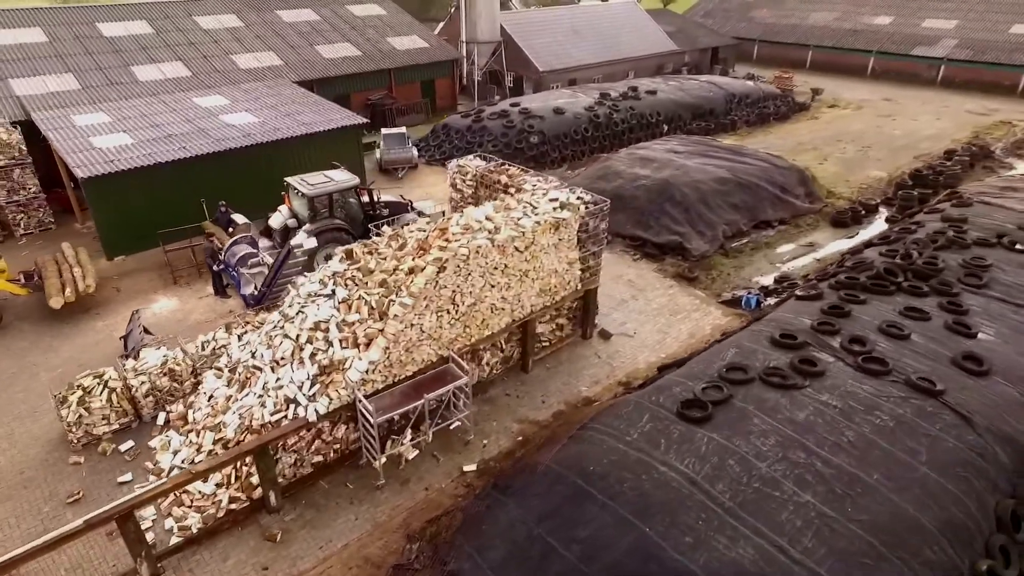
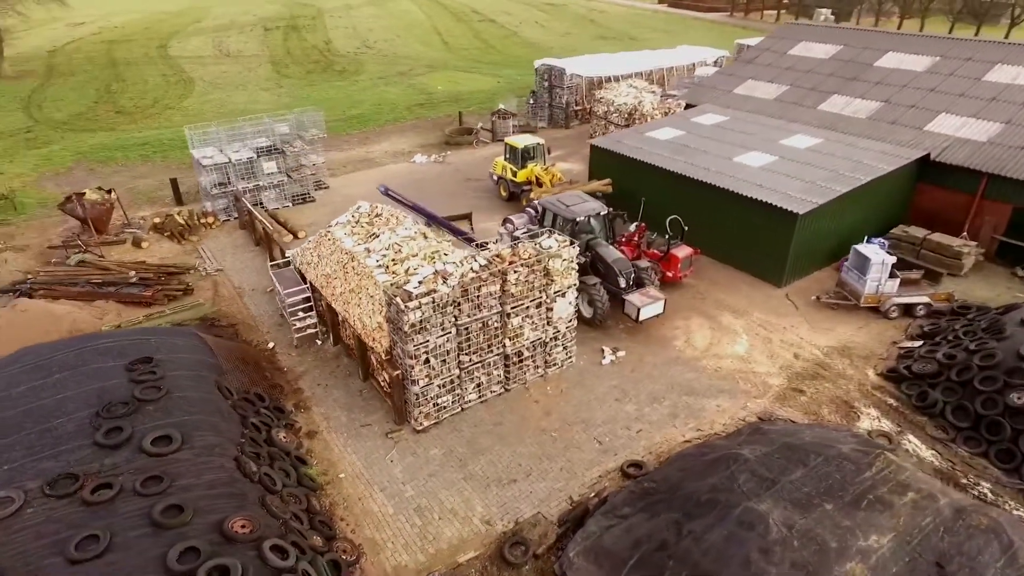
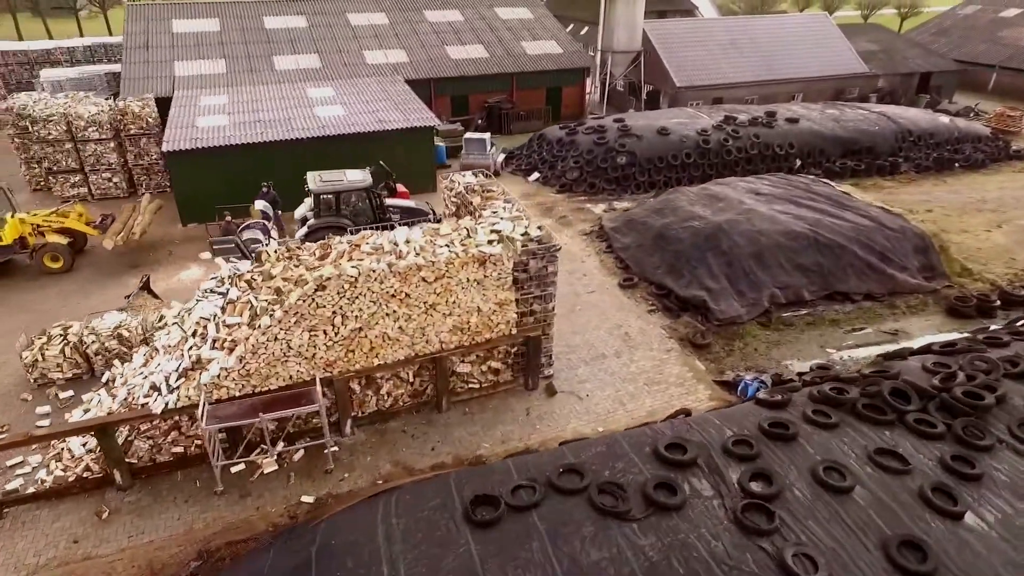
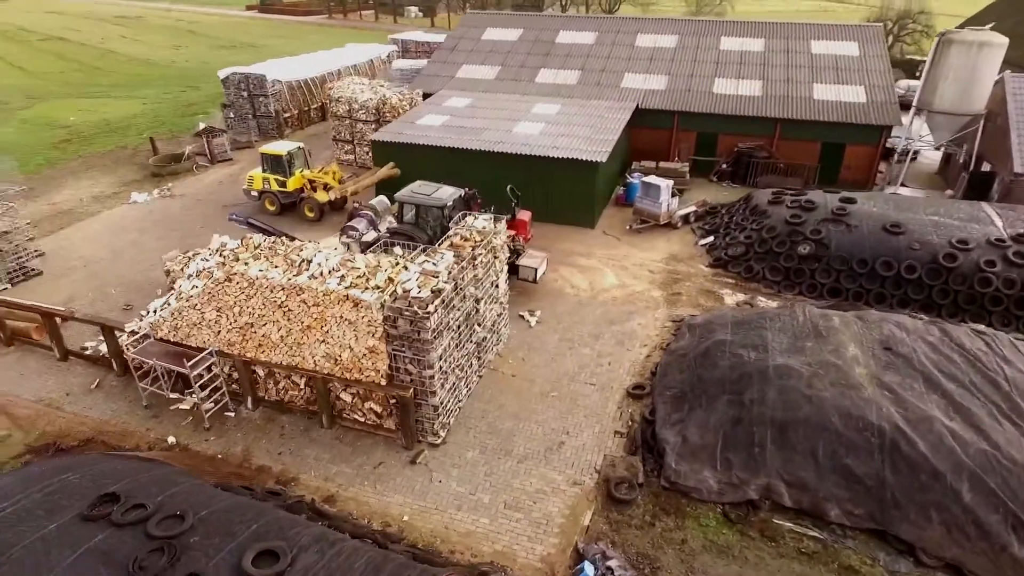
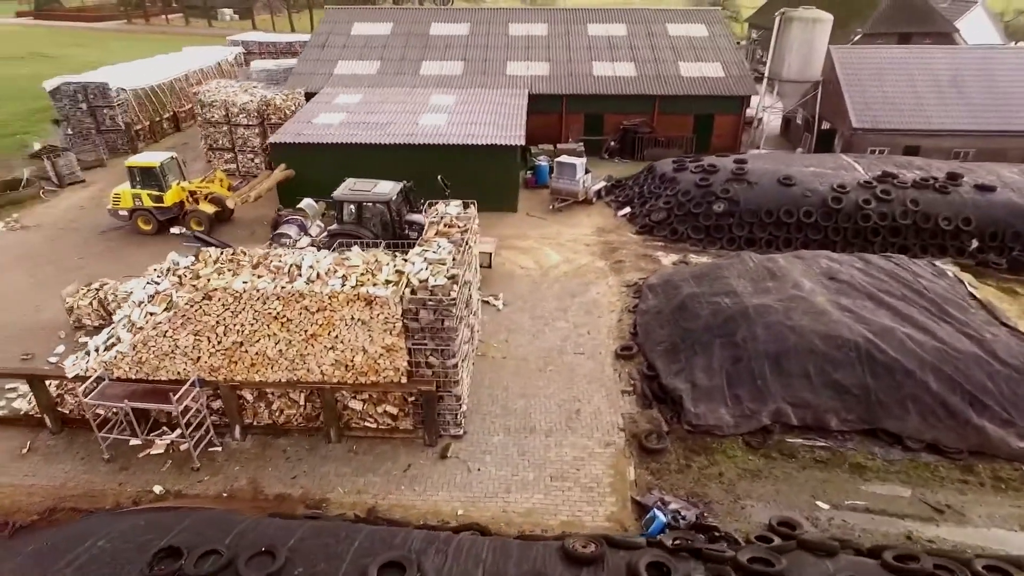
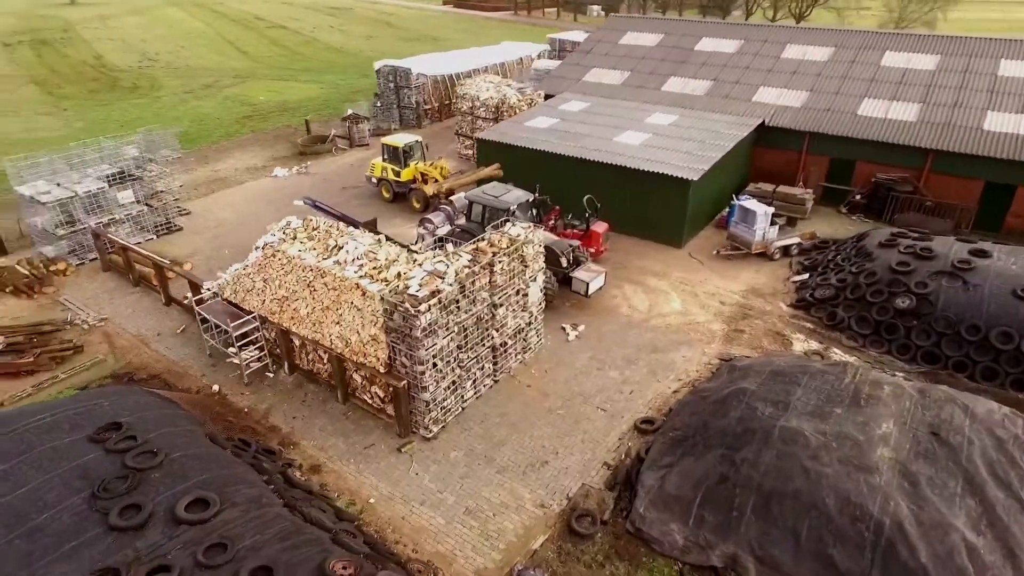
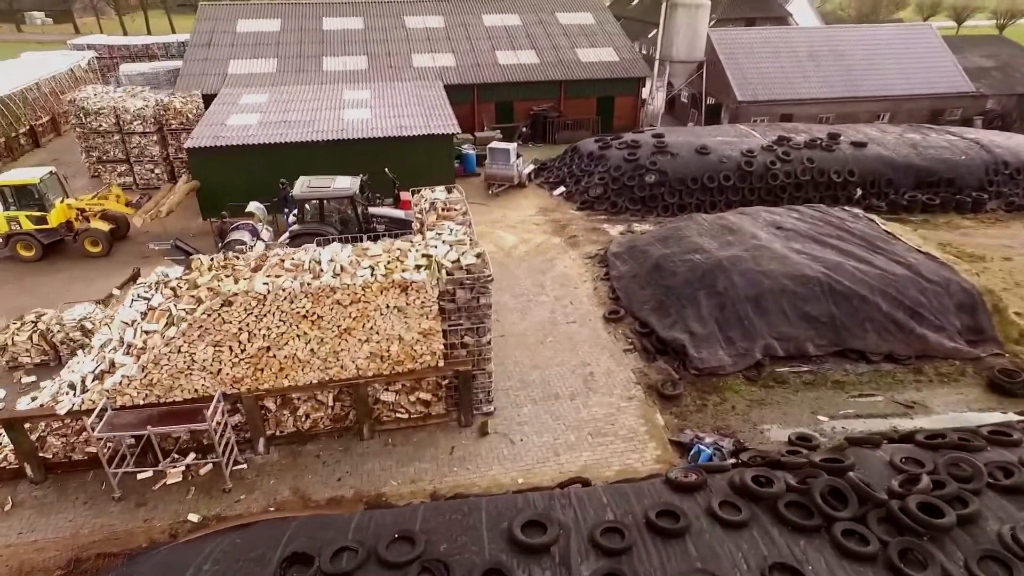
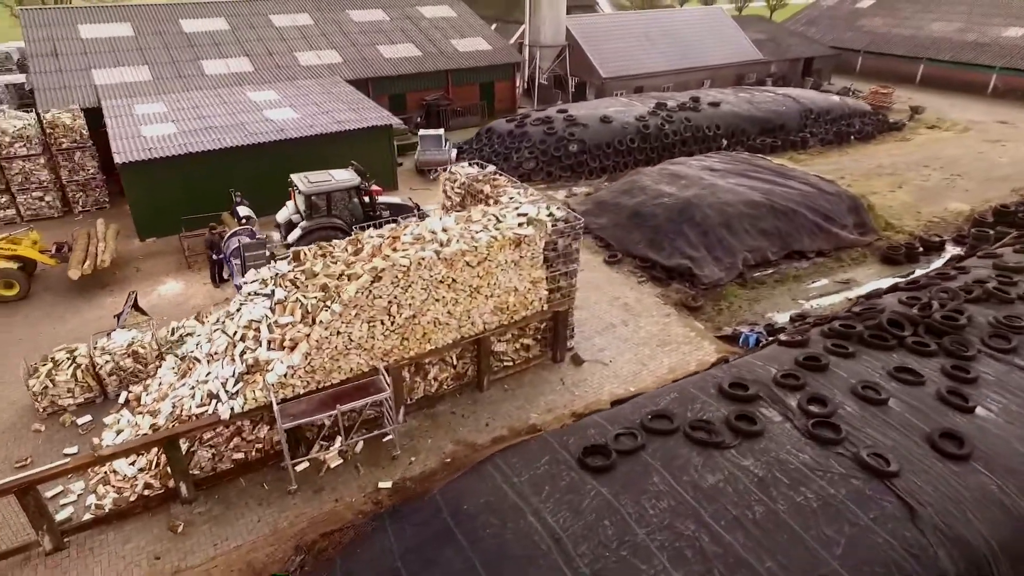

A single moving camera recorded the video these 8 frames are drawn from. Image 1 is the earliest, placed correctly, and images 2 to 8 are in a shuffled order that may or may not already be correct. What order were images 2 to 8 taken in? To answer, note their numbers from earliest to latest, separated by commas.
8, 3, 7, 5, 4, 6, 2
